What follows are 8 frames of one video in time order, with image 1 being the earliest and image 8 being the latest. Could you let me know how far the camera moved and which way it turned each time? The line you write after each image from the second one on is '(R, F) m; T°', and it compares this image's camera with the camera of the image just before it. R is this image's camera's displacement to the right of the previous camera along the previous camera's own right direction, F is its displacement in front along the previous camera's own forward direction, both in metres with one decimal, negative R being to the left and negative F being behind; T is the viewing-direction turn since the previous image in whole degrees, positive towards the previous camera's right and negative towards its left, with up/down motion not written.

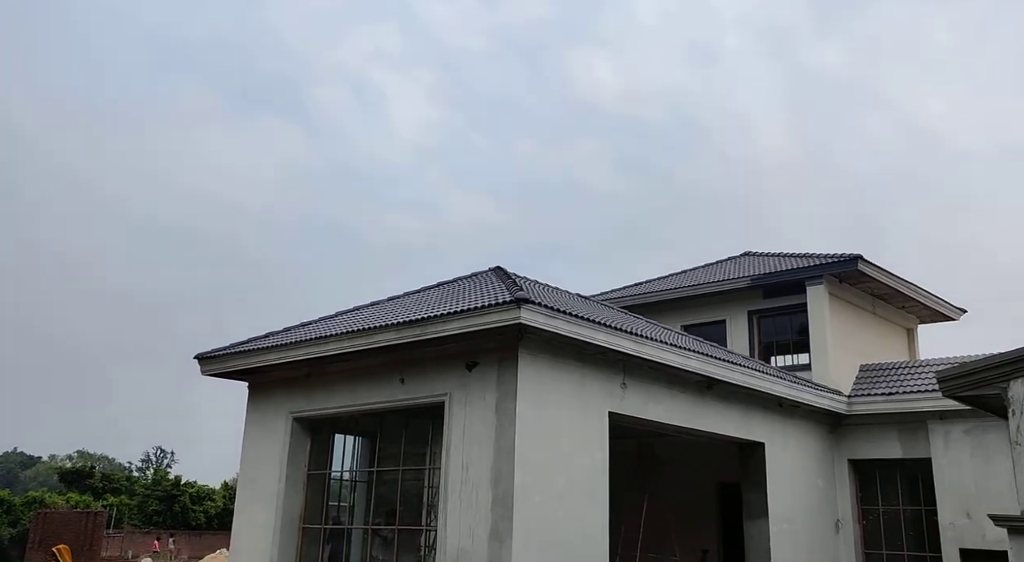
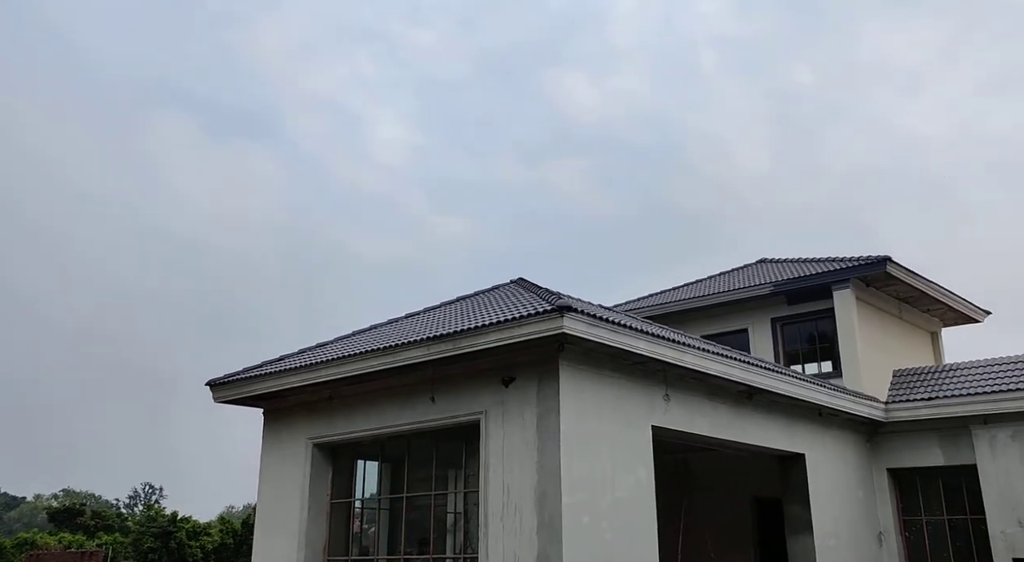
(-0.5, +0.5) m; +1°
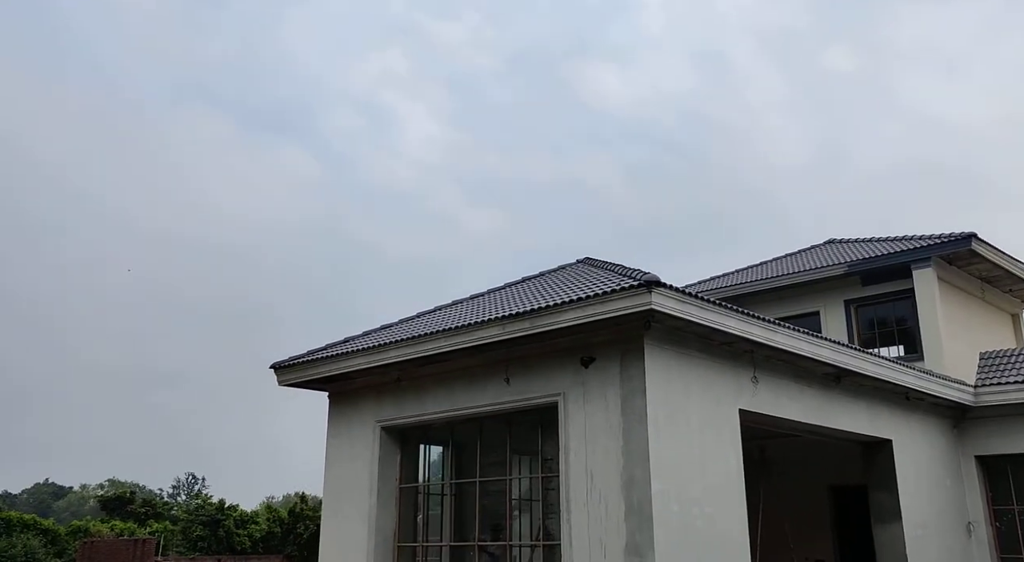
(-0.4, +0.4) m; -2°
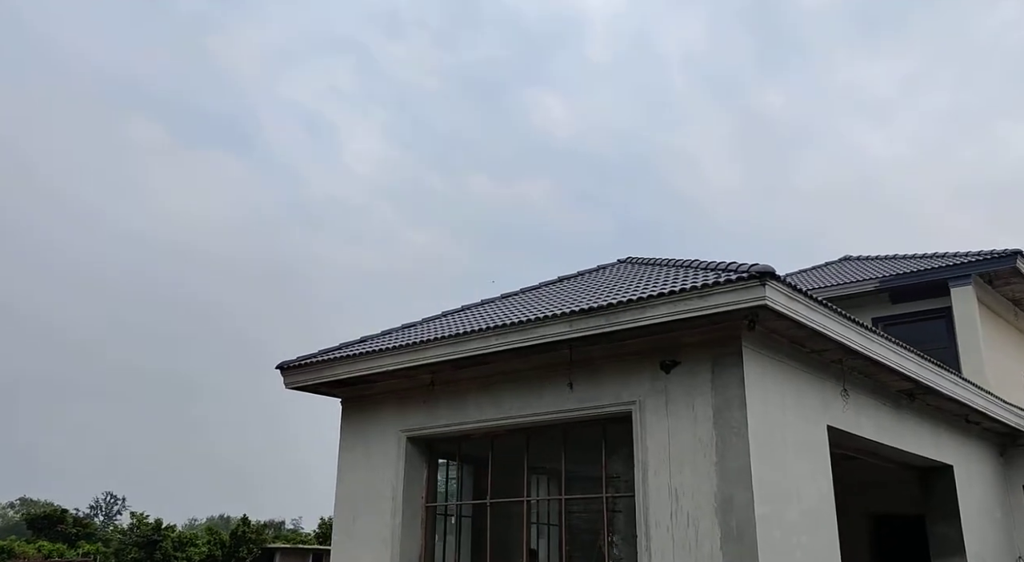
(-1.1, +1.1) m; +4°
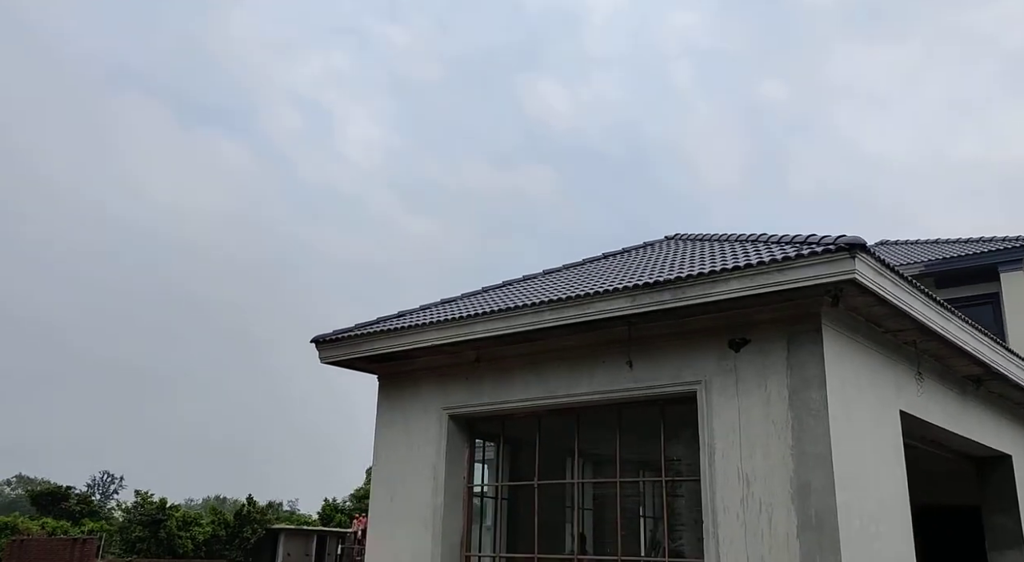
(-0.5, +0.4) m; 0°
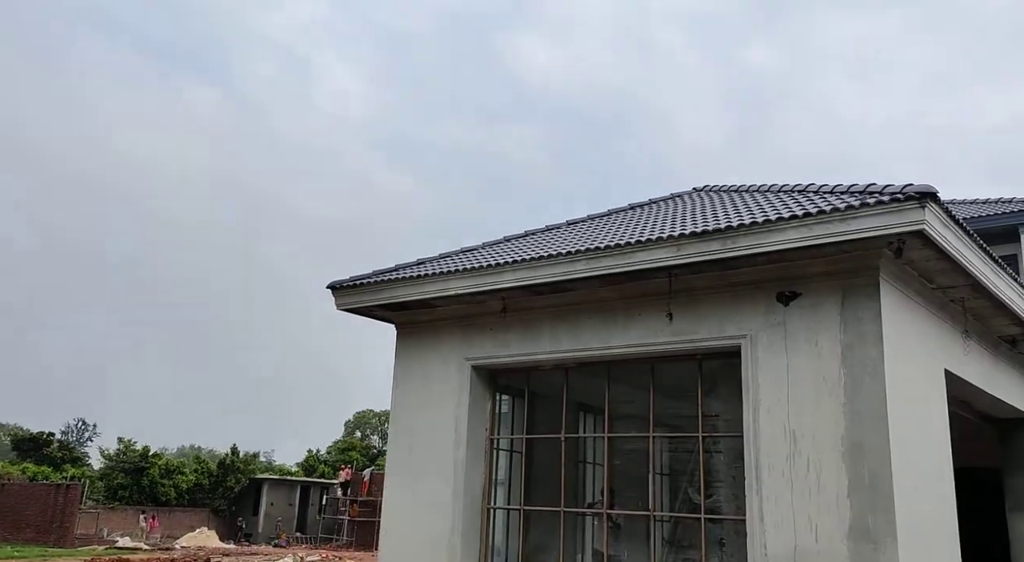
(-0.4, +0.3) m; +1°
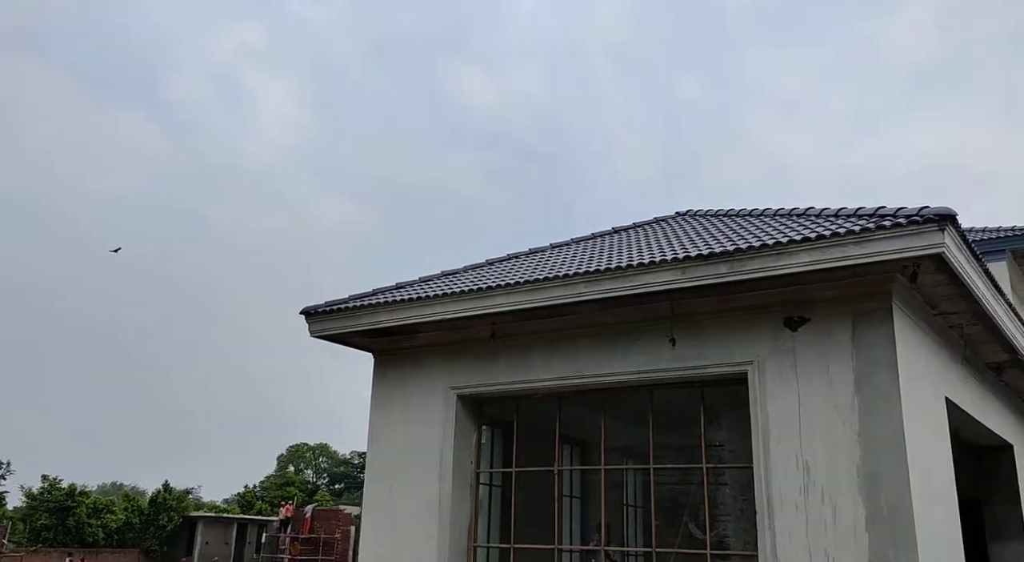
(-0.5, +0.3) m; +4°
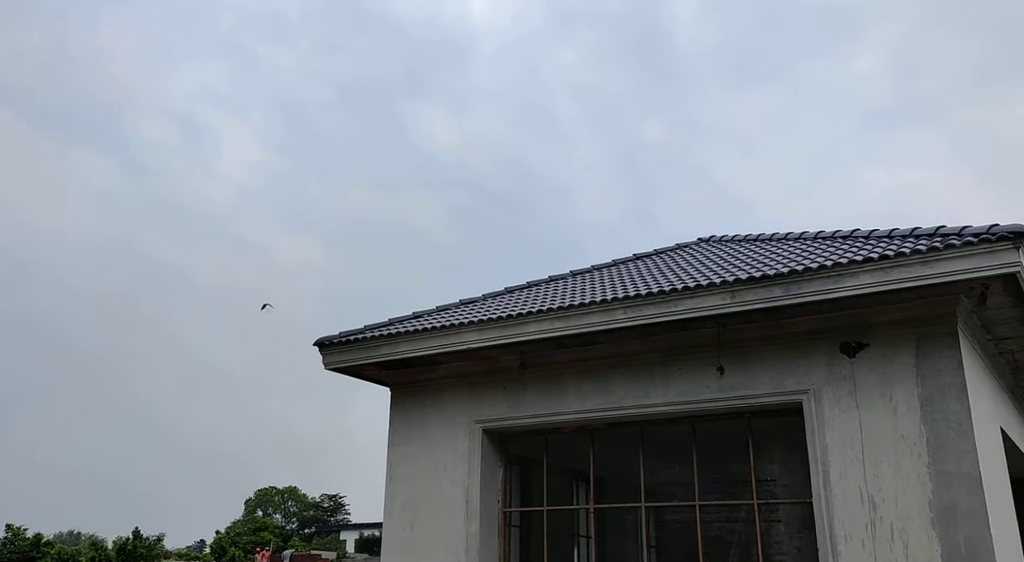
(-0.5, +0.4) m; +2°
